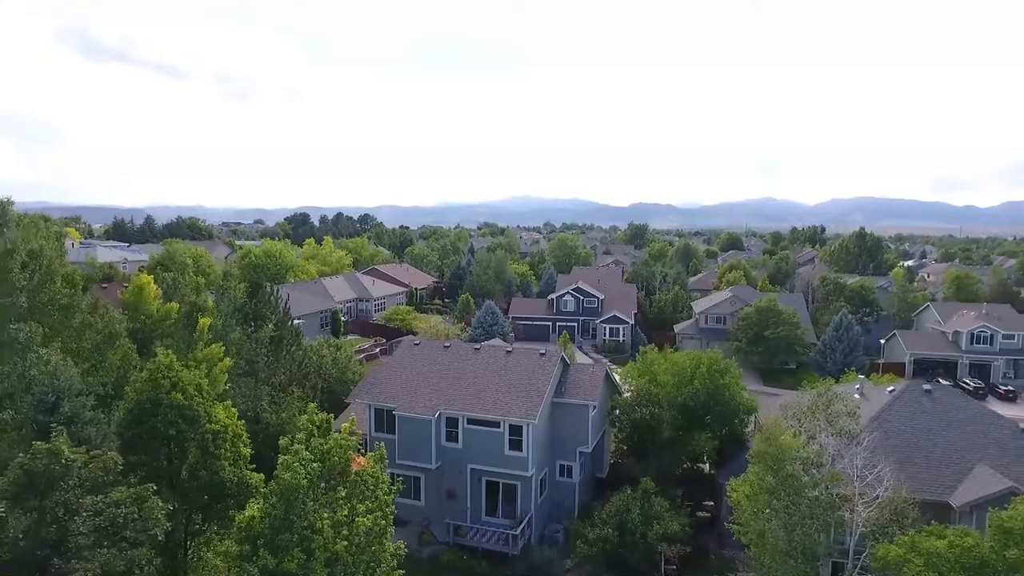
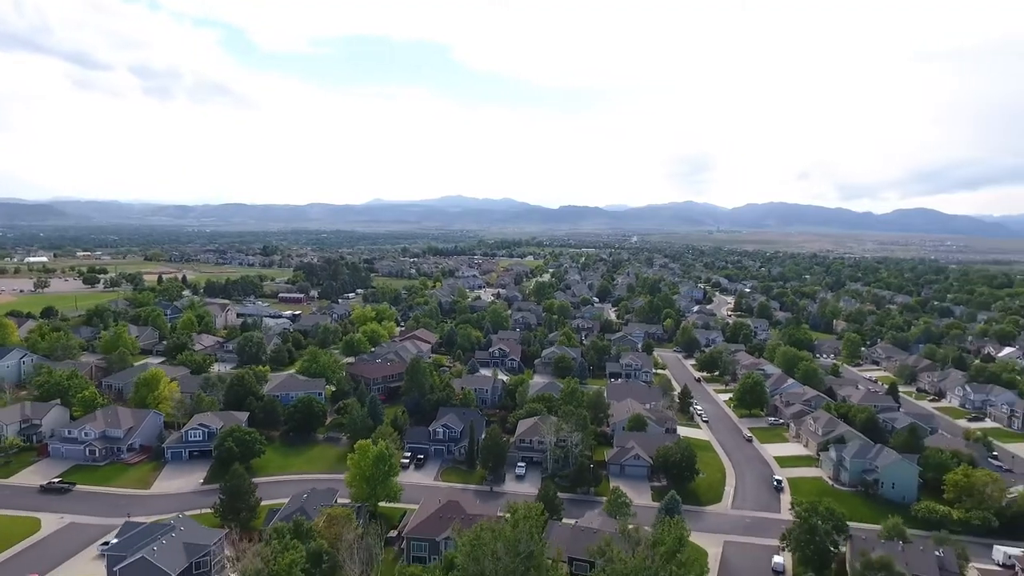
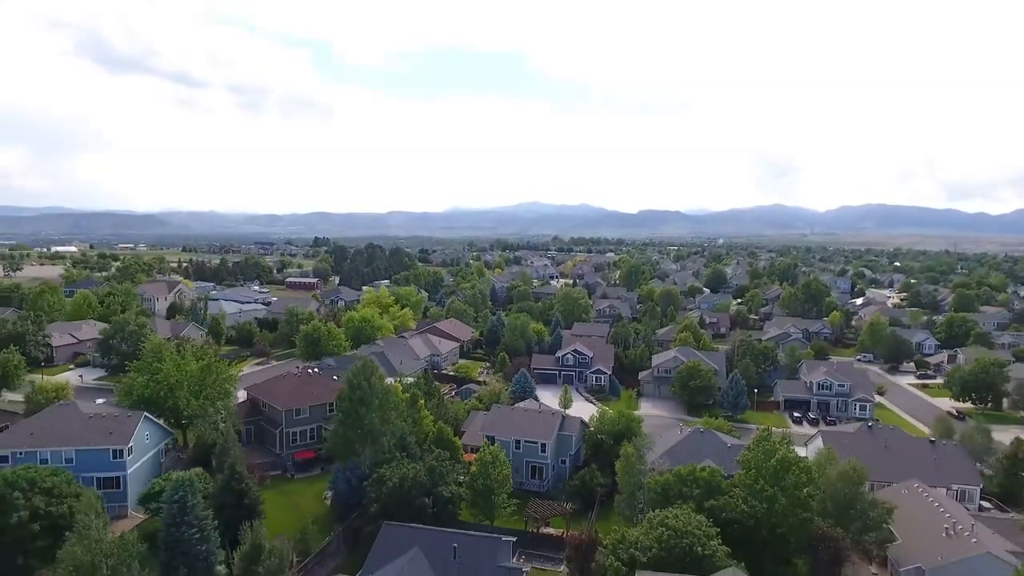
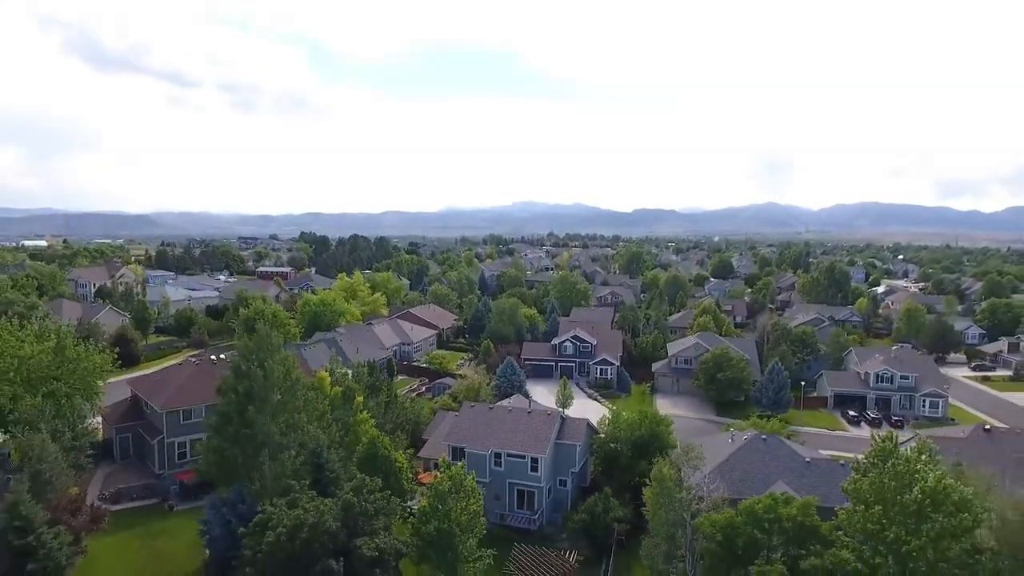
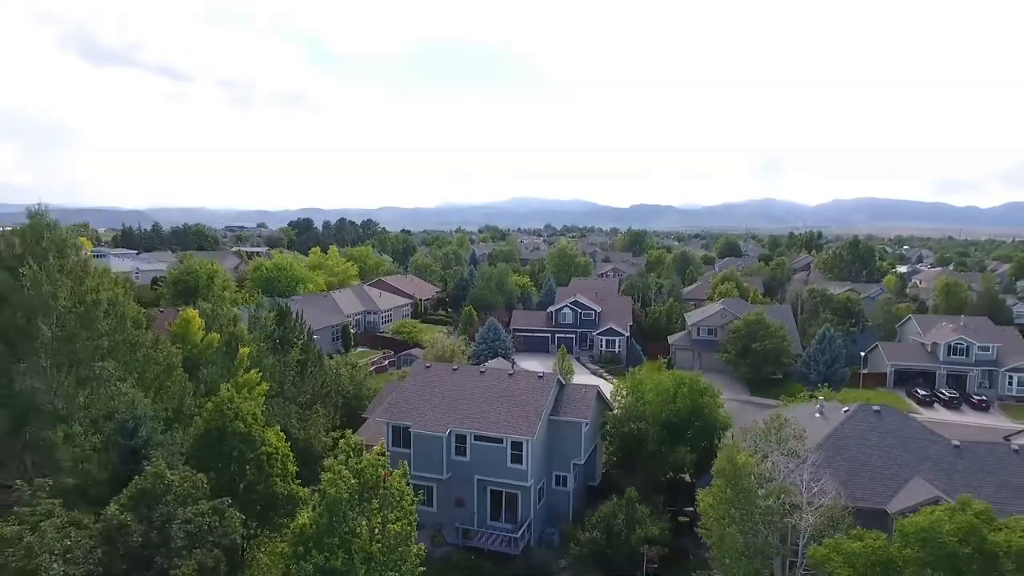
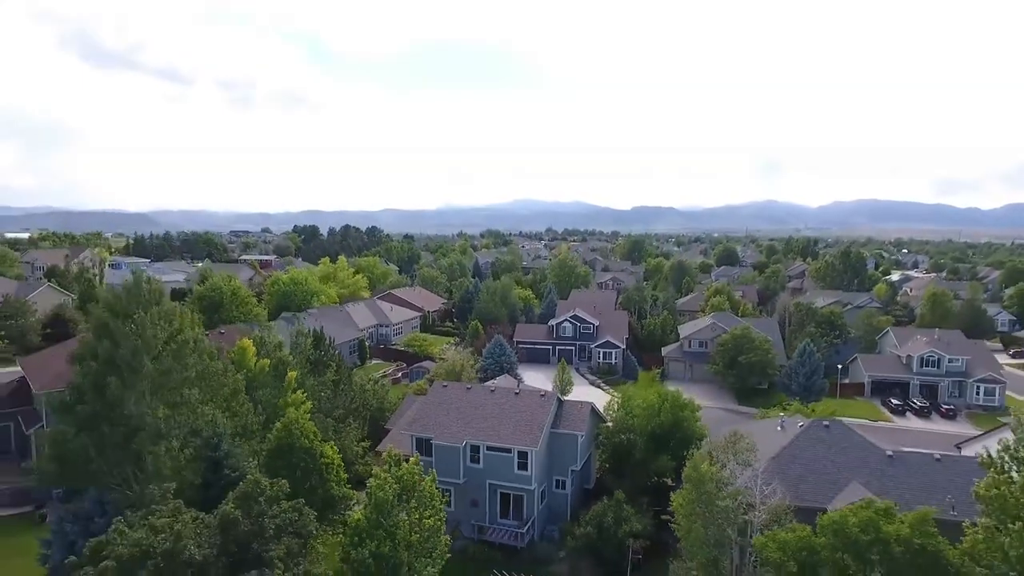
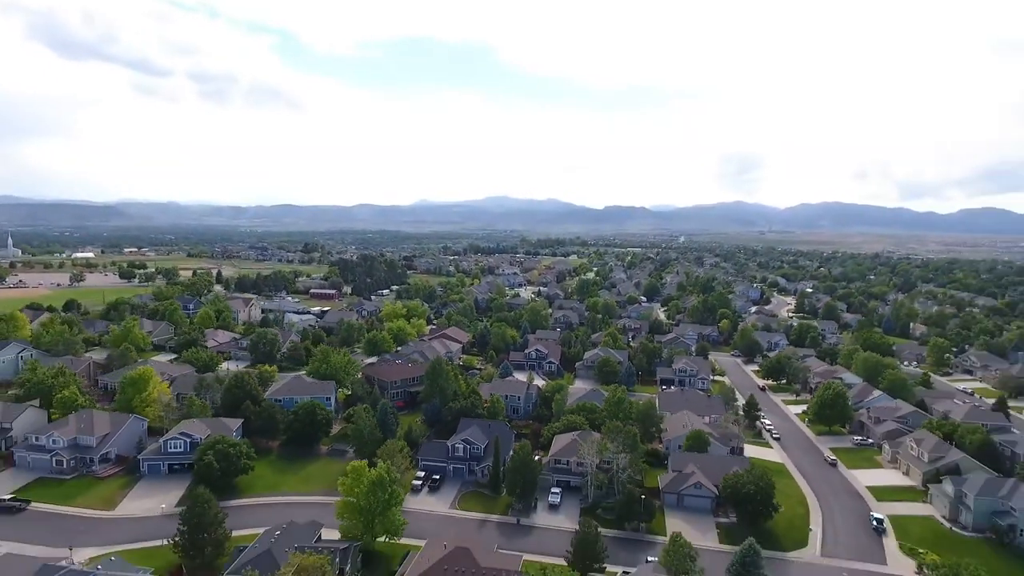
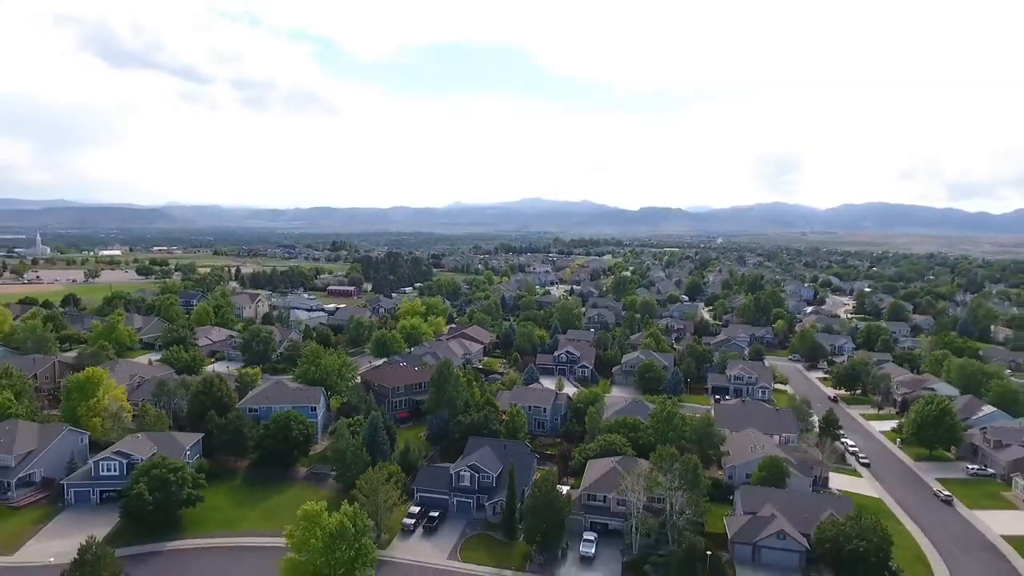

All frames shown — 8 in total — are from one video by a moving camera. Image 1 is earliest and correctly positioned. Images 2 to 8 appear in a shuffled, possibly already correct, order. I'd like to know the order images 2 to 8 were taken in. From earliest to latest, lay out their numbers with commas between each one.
5, 6, 4, 3, 8, 7, 2
